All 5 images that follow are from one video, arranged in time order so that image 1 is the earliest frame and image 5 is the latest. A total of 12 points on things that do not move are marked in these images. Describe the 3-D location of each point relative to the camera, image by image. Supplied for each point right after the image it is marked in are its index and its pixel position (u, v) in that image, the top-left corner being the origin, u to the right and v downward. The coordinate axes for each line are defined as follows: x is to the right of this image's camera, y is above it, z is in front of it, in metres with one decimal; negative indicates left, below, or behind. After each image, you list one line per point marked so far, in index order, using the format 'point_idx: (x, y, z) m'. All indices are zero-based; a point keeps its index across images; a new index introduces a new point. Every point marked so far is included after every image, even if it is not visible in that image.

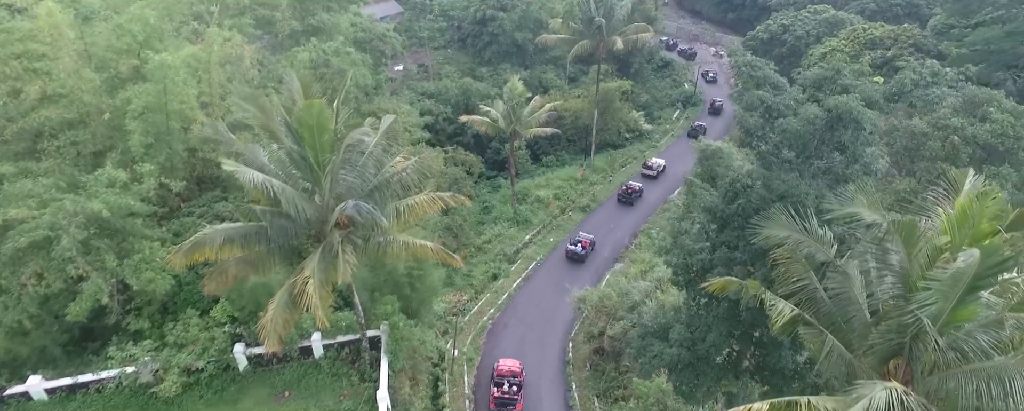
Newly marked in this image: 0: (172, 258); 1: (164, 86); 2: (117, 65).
0: (-6.8, -1.1, +13.7) m
1: (-9.1, +3.1, +18.0) m
2: (-10.9, +3.9, +19.0) m
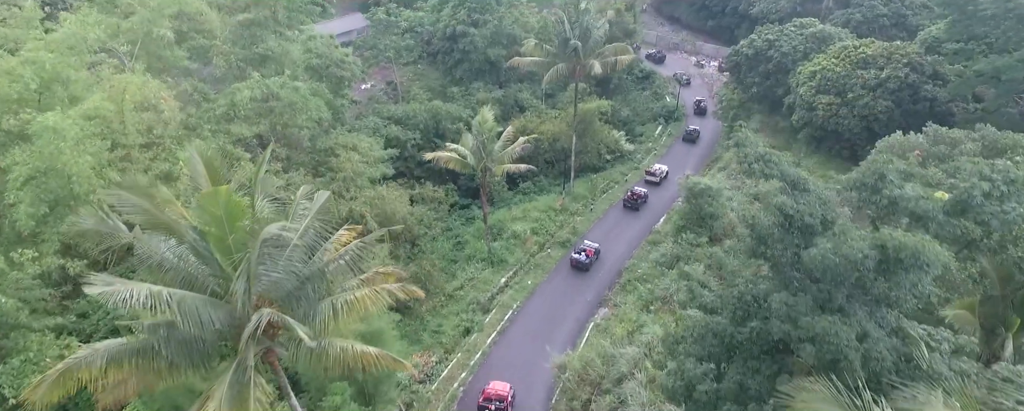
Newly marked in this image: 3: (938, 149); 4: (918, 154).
0: (-7.5, -2.9, +10.9) m
1: (-10.0, +1.3, +15.1) m
2: (-11.8, +2.0, +16.1) m
3: (+11.8, +1.5, +19.1) m
4: (+11.4, +1.4, +19.4) m
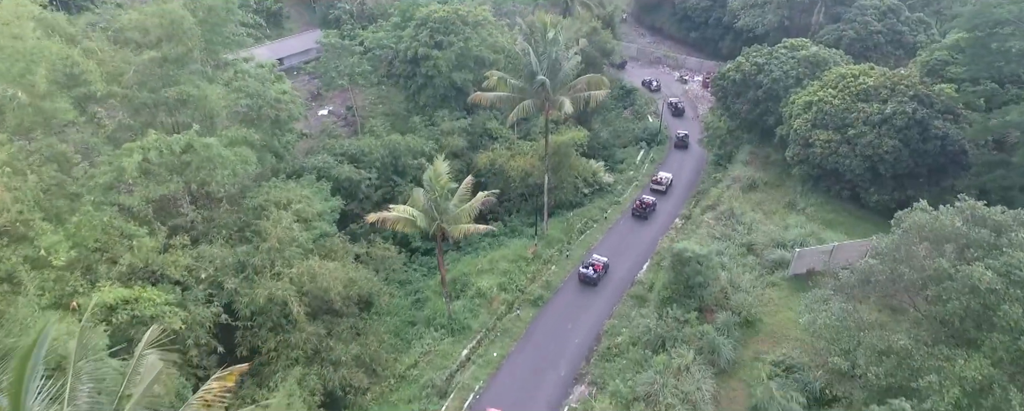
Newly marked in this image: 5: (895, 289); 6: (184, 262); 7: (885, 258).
0: (-8.5, -5.2, +7.0) m
1: (-11.1, -1.1, +11.1) m
2: (-13.0, -0.4, +12.1) m
3: (+10.5, -0.6, +15.6) m
4: (+10.1, -0.8, +15.8) m
5: (+9.1, -2.0, +16.4) m
6: (-9.5, -1.6, +19.8) m
7: (+9.0, -1.3, +16.7) m
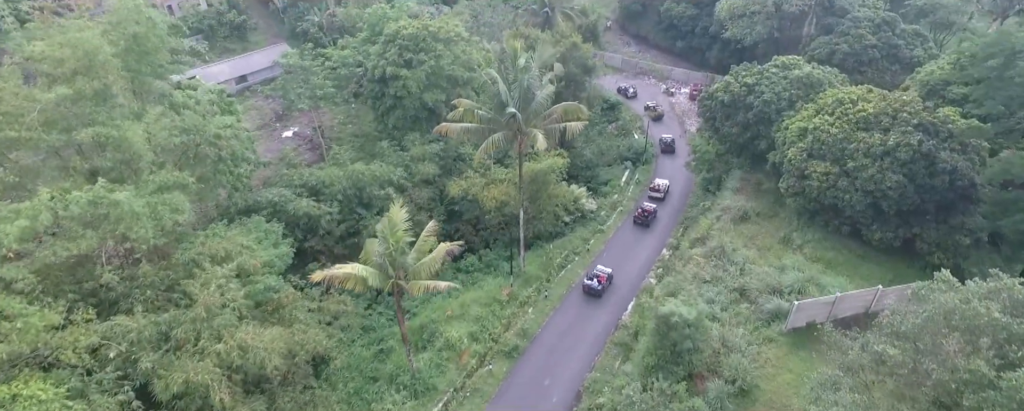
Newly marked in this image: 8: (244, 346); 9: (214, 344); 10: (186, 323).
0: (-9.2, -6.9, +4.1) m
1: (-12.0, -2.8, +8.2) m
2: (-13.9, -2.1, +9.2) m
3: (+9.6, -2.1, +13.1) m
4: (+9.2, -2.3, +13.3) m
5: (+8.1, -3.6, +13.9) m
6: (-10.4, -3.4, +17.0) m
7: (+8.1, -2.9, +14.1) m
8: (-7.4, -3.8, +19.1) m
9: (-8.0, -3.7, +18.7) m
10: (-8.8, -3.2, +18.7) m
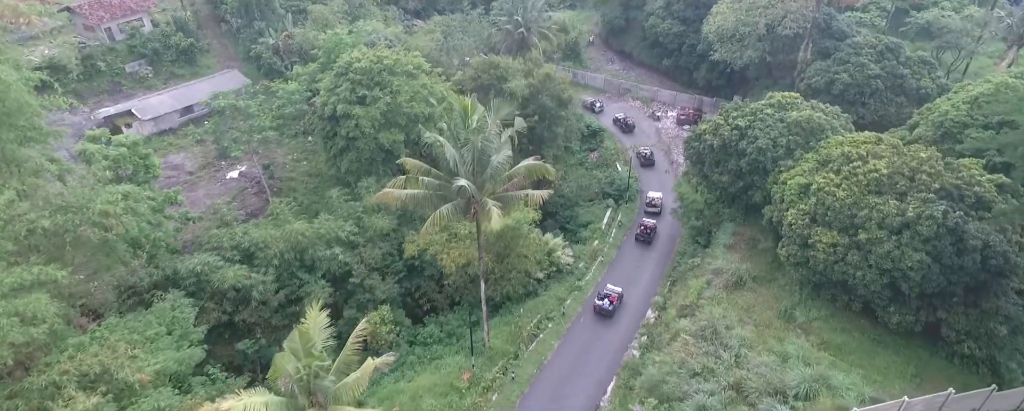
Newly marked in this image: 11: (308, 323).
0: (-10.4, -9.6, -0.2) m
1: (-13.2, -5.5, +3.8) m
2: (-15.1, -4.9, +4.7) m
3: (+8.3, -4.7, +9.0) m
4: (+7.9, -4.9, +9.2) m
5: (+6.8, -6.2, +9.8) m
6: (-11.8, -6.1, +12.6) m
7: (+6.8, -5.5, +10.1) m
8: (-8.8, -6.5, +14.8) m
9: (-9.4, -6.4, +14.4) m
10: (-10.2, -5.9, +14.3) m
11: (-5.2, -2.9, +17.3) m
